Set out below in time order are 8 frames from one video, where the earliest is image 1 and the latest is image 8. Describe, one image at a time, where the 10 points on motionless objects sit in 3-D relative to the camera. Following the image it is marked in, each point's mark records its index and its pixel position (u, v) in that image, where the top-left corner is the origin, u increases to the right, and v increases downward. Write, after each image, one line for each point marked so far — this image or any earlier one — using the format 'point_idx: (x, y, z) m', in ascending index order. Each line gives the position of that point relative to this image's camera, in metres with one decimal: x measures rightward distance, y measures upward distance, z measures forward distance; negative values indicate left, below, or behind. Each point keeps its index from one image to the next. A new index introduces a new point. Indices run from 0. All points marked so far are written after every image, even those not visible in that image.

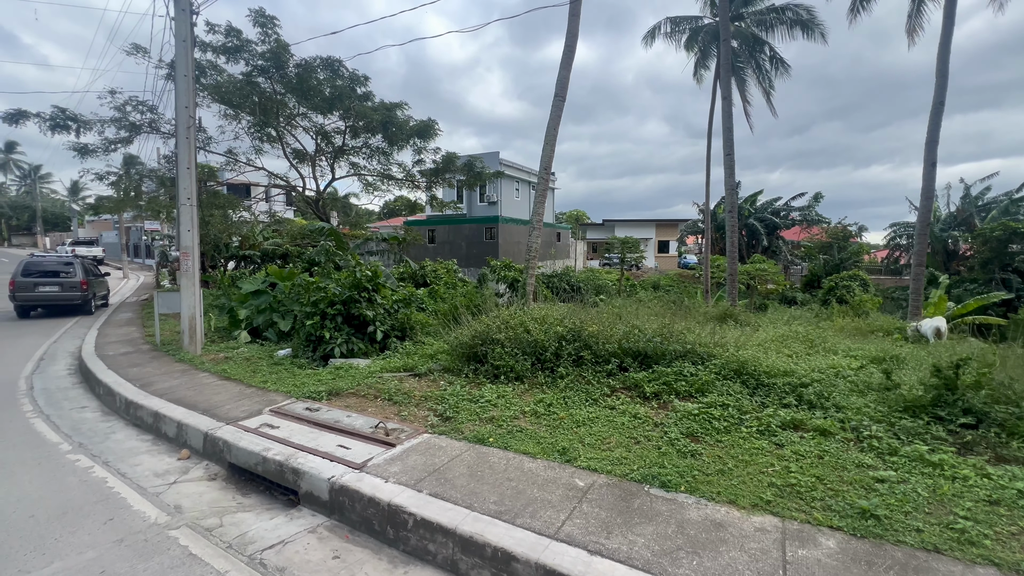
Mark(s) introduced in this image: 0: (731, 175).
0: (+7.0, +3.6, +14.4) m
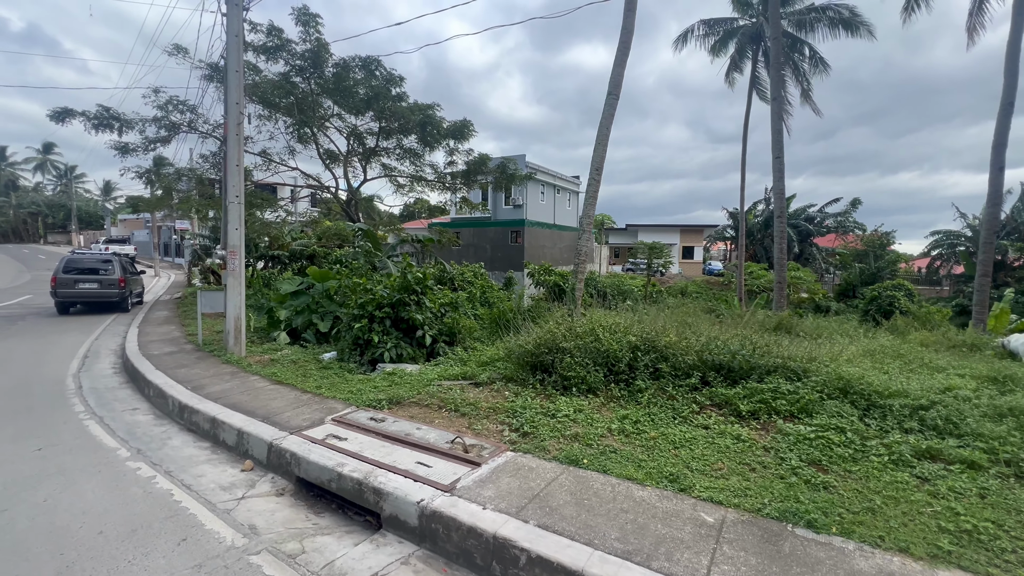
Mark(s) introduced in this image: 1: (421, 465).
0: (+8.2, +3.3, +13.8) m
1: (-0.7, -1.5, +3.8) m
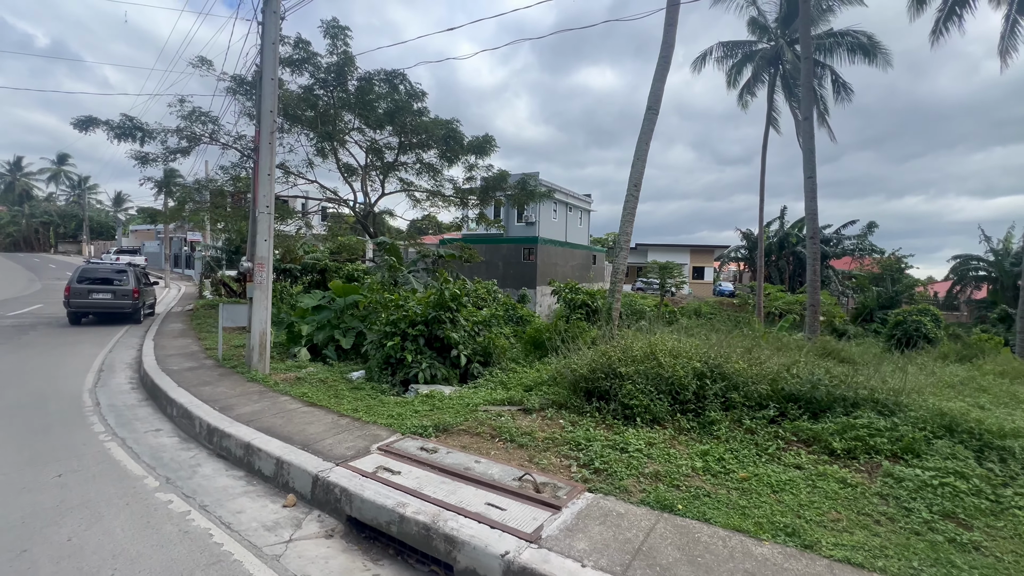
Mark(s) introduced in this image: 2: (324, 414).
0: (+9.0, +2.7, +13.5) m
1: (-0.1, -1.6, +3.4) m
2: (-2.3, -1.5, +5.5) m
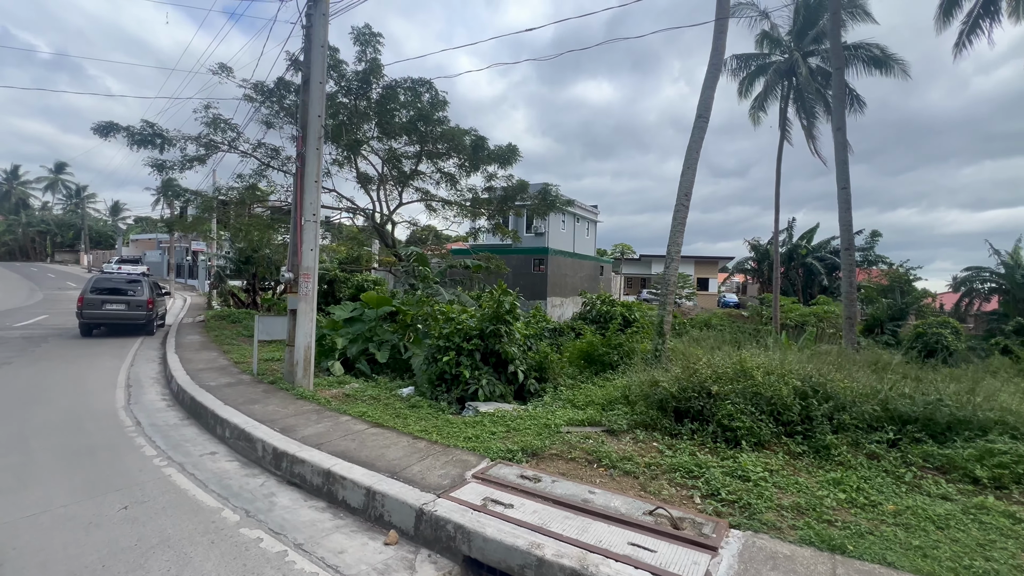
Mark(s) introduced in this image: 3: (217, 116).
0: (+9.9, +2.3, +13.3) m
1: (+0.9, -1.7, +3.0) m
2: (-1.3, -1.7, +5.1) m
3: (-9.2, +5.3, +14.1) m
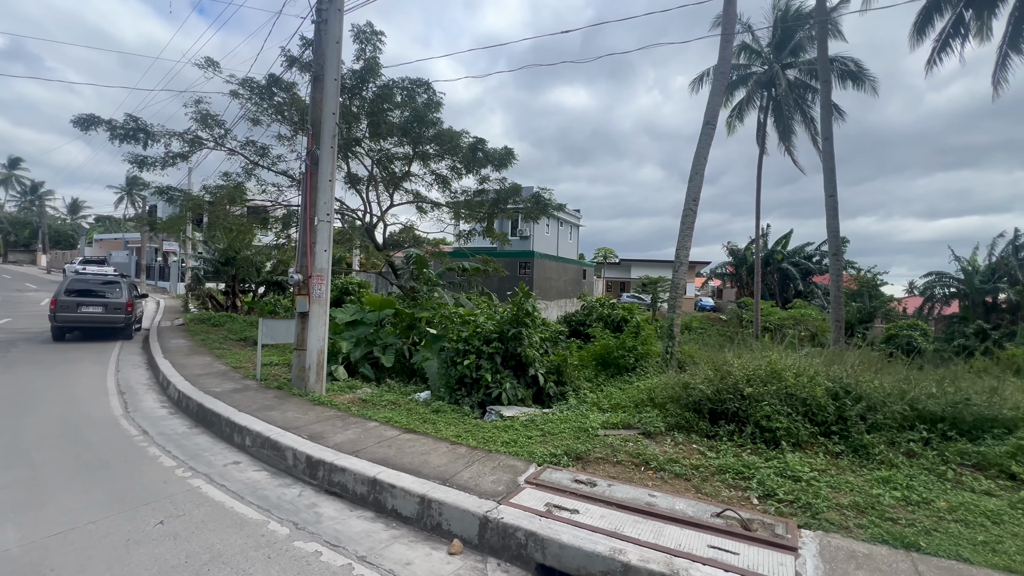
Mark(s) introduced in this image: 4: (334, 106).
0: (+9.8, +2.2, +13.8) m
1: (+1.4, -1.7, +3.0) m
2: (-0.9, -1.7, +4.9) m
3: (-9.2, +5.3, +13.6) m
4: (-2.9, +3.0, +7.4) m
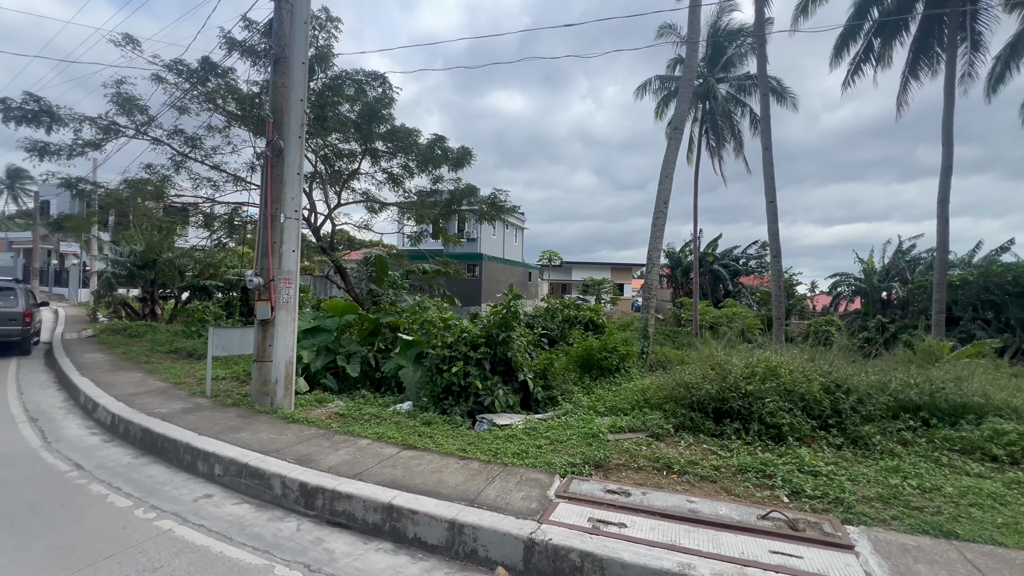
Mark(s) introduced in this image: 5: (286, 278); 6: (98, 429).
0: (+8.6, +2.2, +14.8) m
1: (+1.8, -1.7, +2.9) m
2: (-0.7, -1.7, +4.5) m
3: (-10.3, +5.1, +12.0) m
4: (-3.1, +2.9, +6.7) m
5: (-3.3, +0.1, +6.6) m
6: (-5.9, -2.0, +6.4) m
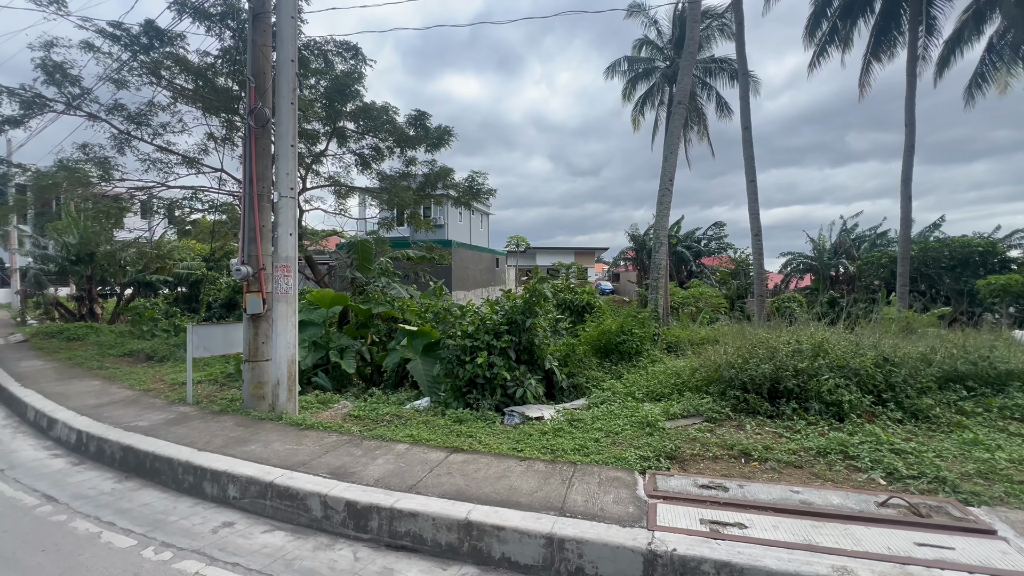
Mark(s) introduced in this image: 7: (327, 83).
0: (+8.1, +2.9, +15.0) m
1: (+2.5, -1.5, +2.7) m
2: (-0.1, -1.5, +4.0) m
3: (-10.5, +5.2, +10.4) m
4: (-2.9, +3.1, +5.9) m
5: (-2.9, +0.3, +5.8) m
6: (-5.4, -1.9, +5.4) m
7: (-5.8, +6.4, +14.1) m
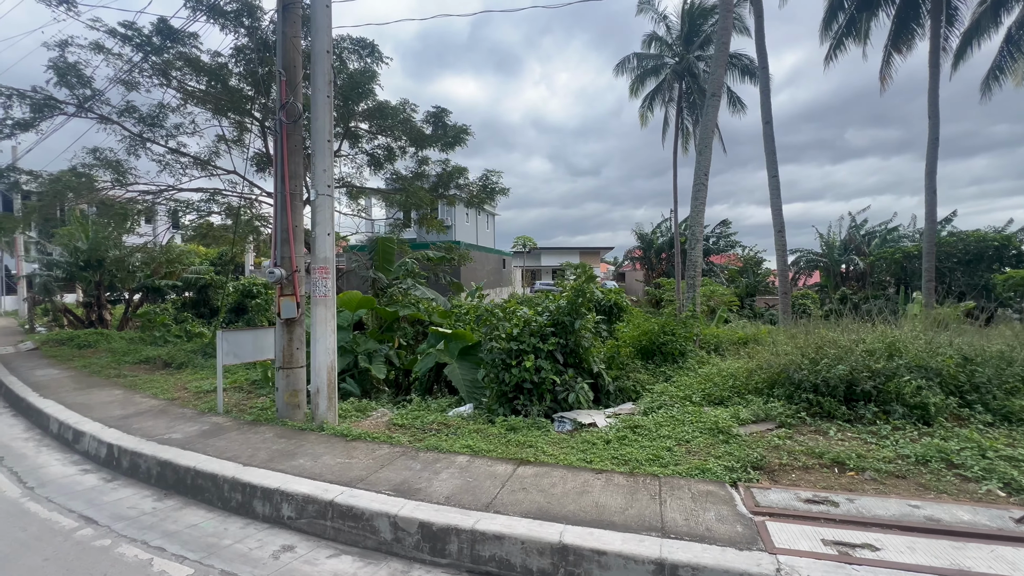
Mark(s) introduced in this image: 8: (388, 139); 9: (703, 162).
0: (+8.7, +3.0, +14.7) m
1: (+3.1, -1.5, +2.4) m
2: (+0.5, -1.5, +3.7) m
3: (-10.0, +5.0, +10.1) m
4: (-2.3, +3.0, +5.6) m
5: (-2.3, +0.2, +5.5) m
6: (-4.8, -2.0, +5.1) m
7: (-5.3, +6.3, +13.8) m
8: (-4.2, +5.0, +15.2) m
9: (+3.8, +2.5, +9.0) m
